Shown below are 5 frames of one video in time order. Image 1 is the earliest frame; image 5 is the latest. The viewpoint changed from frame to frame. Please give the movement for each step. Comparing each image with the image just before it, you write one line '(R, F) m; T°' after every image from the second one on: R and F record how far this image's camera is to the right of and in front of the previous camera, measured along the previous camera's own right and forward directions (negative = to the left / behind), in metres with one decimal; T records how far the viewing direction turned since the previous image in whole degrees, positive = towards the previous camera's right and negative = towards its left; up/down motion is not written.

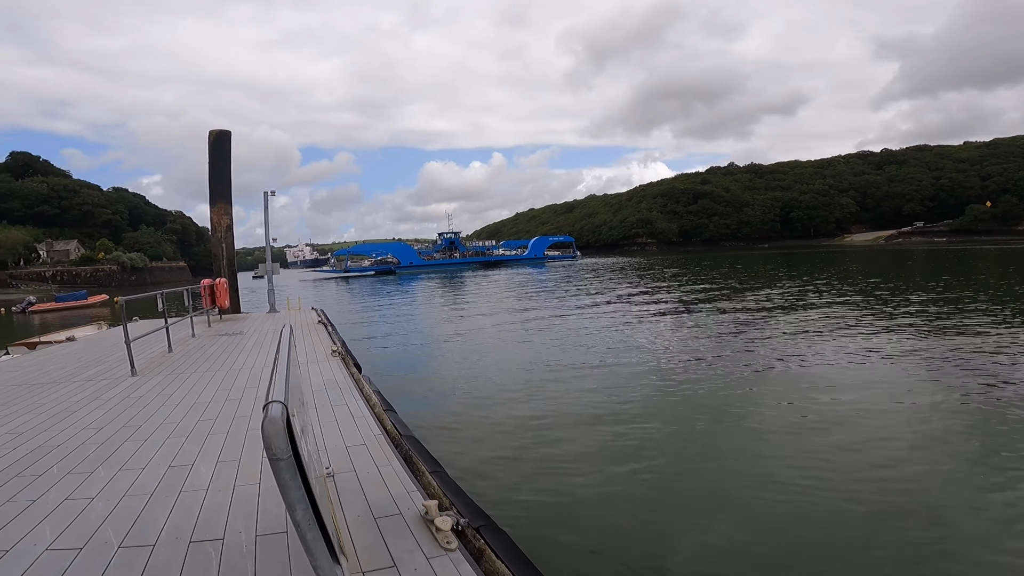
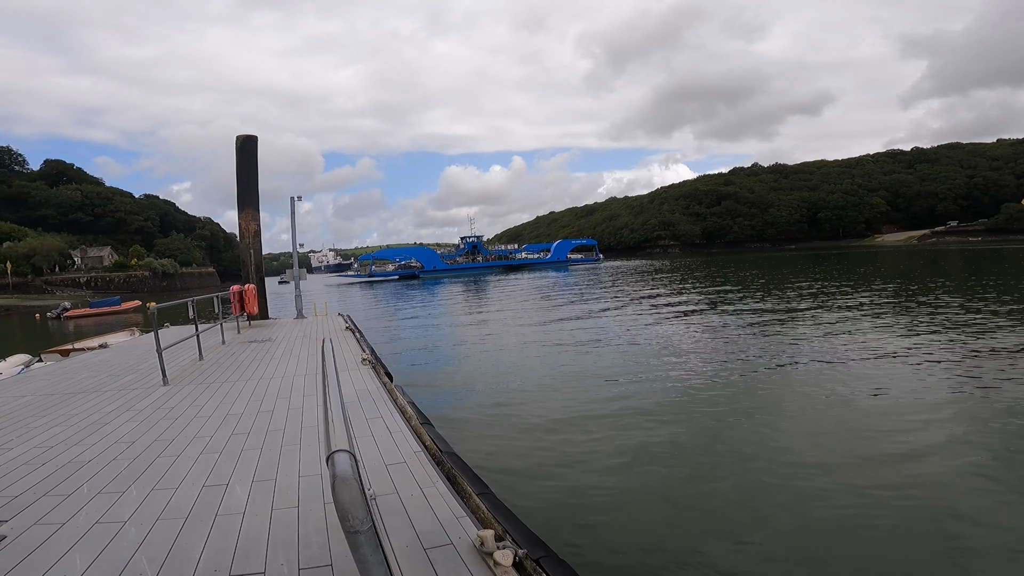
(-0.1, +0.2) m; -2°
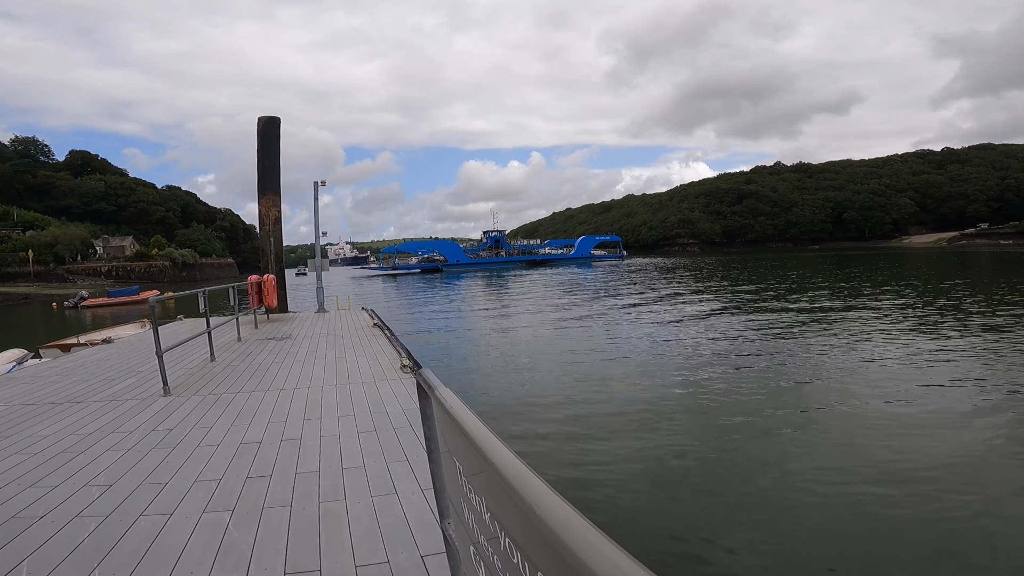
(-0.5, +0.8) m; -2°
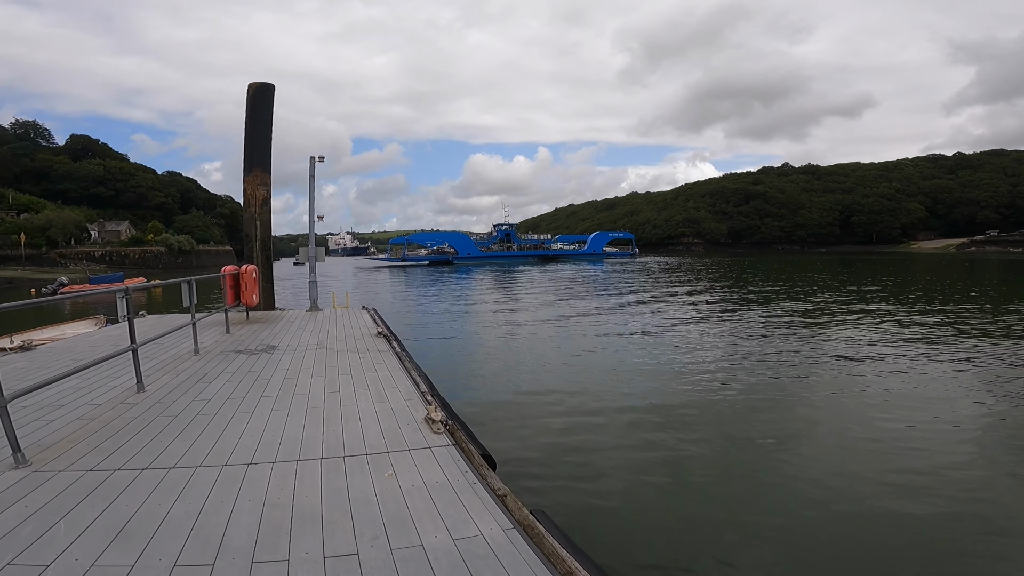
(-0.5, +1.5) m; 0°
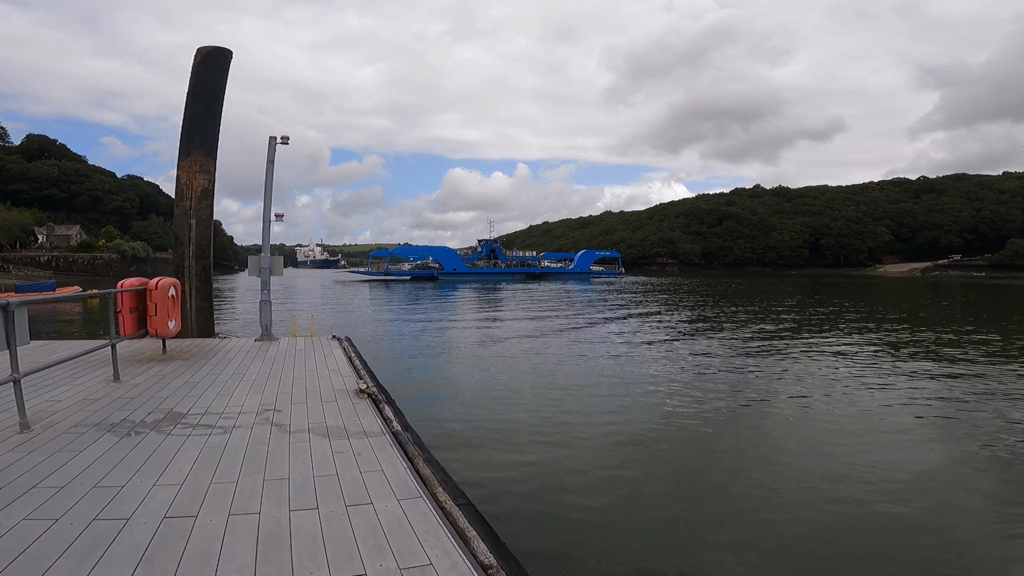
(-0.5, +1.7) m; +3°
